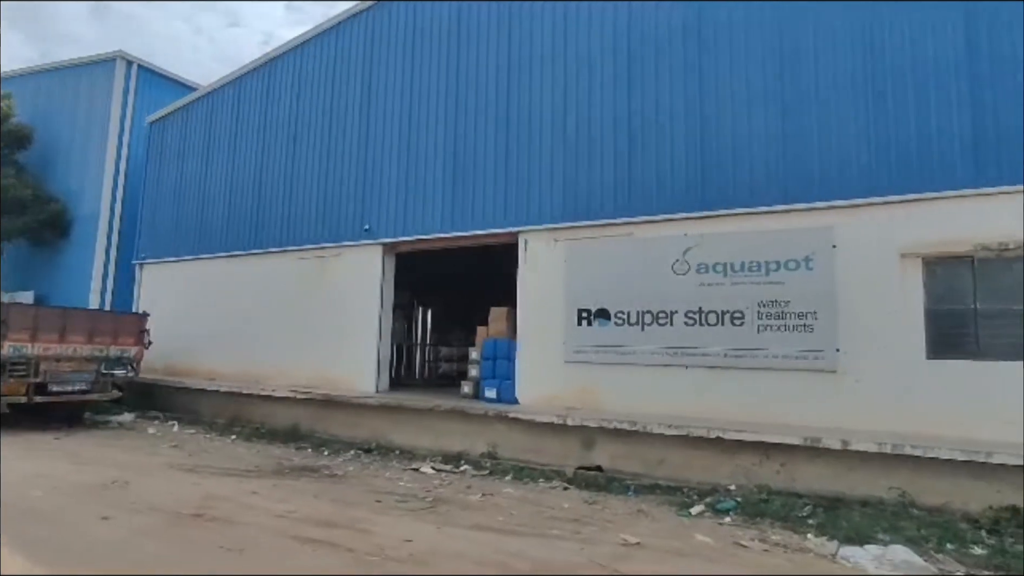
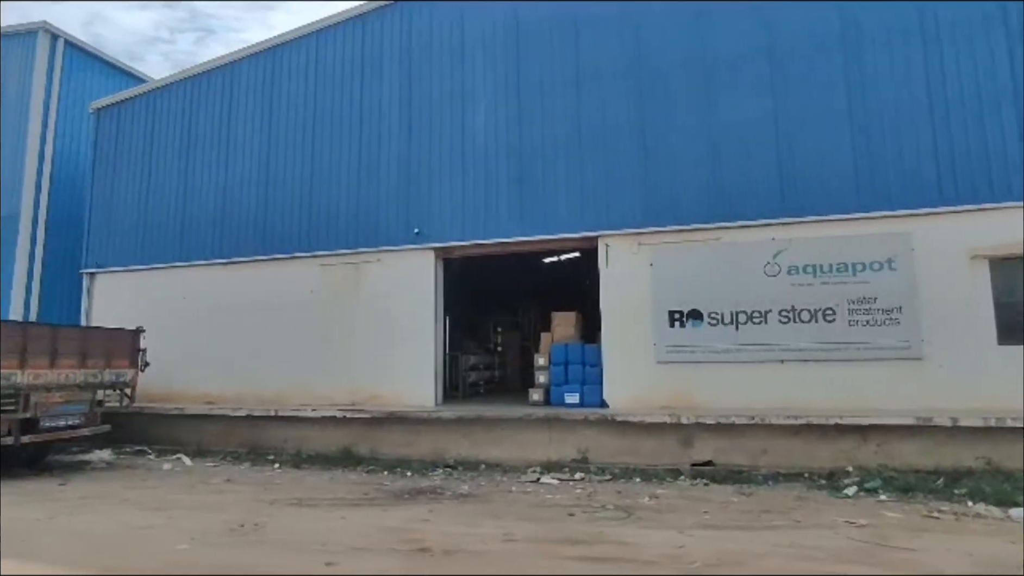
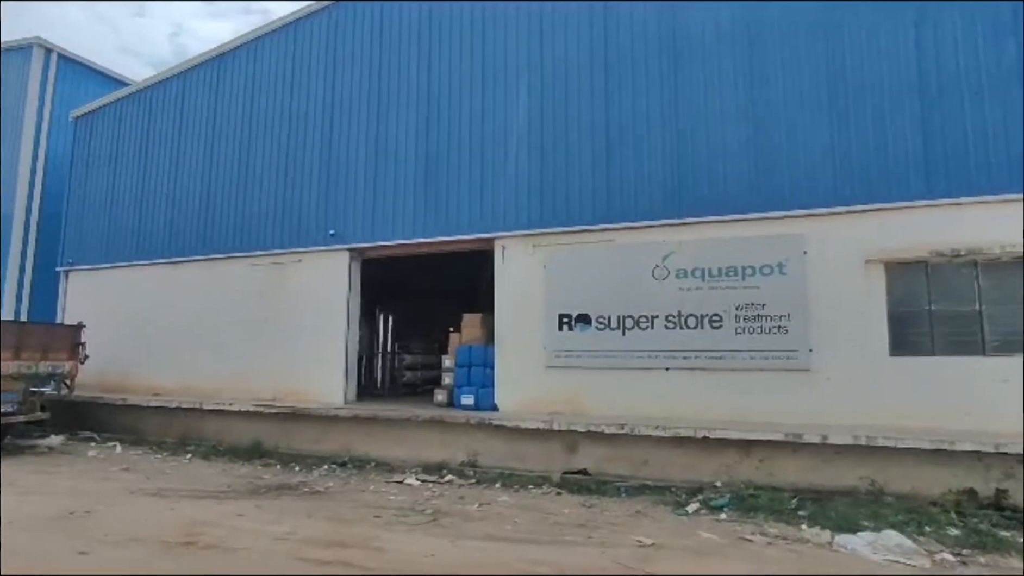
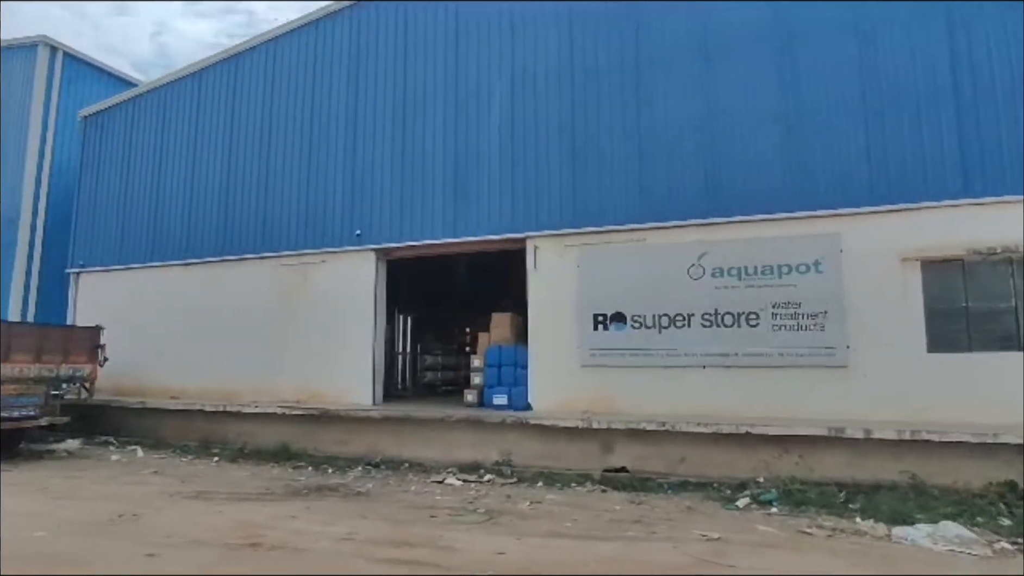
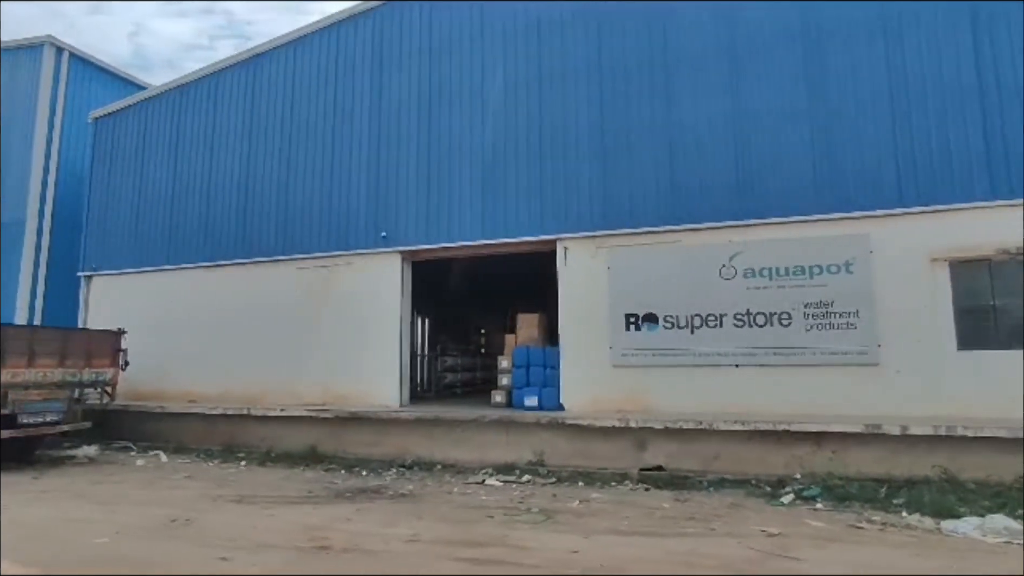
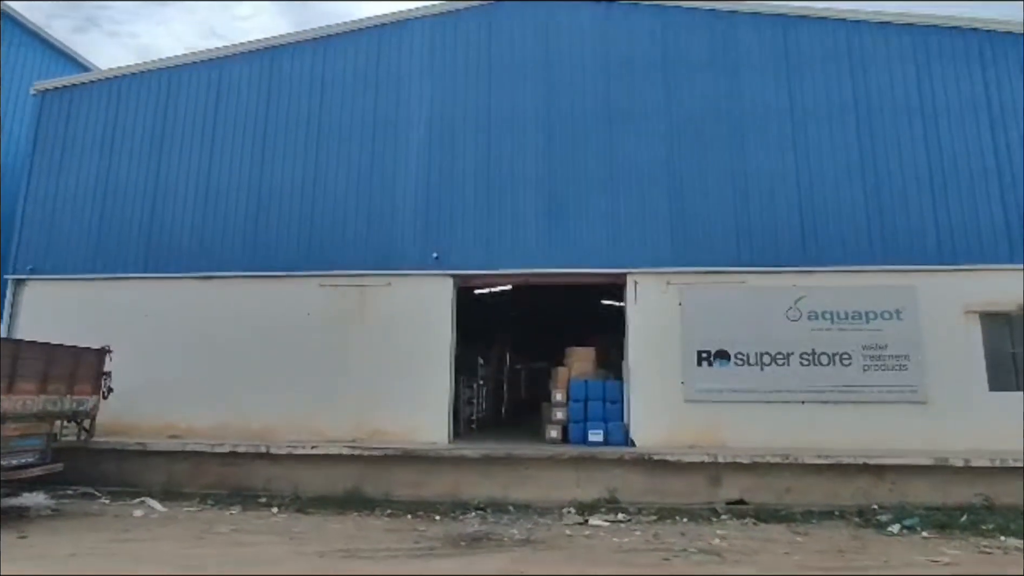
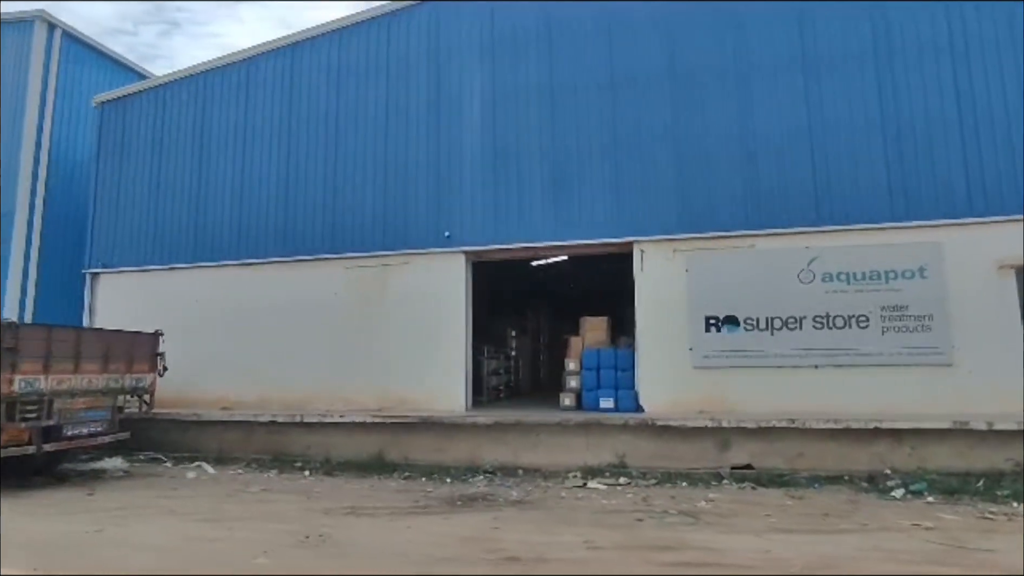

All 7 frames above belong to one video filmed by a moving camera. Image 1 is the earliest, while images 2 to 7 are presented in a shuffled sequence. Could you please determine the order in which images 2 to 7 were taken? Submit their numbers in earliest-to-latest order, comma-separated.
3, 4, 5, 2, 7, 6
